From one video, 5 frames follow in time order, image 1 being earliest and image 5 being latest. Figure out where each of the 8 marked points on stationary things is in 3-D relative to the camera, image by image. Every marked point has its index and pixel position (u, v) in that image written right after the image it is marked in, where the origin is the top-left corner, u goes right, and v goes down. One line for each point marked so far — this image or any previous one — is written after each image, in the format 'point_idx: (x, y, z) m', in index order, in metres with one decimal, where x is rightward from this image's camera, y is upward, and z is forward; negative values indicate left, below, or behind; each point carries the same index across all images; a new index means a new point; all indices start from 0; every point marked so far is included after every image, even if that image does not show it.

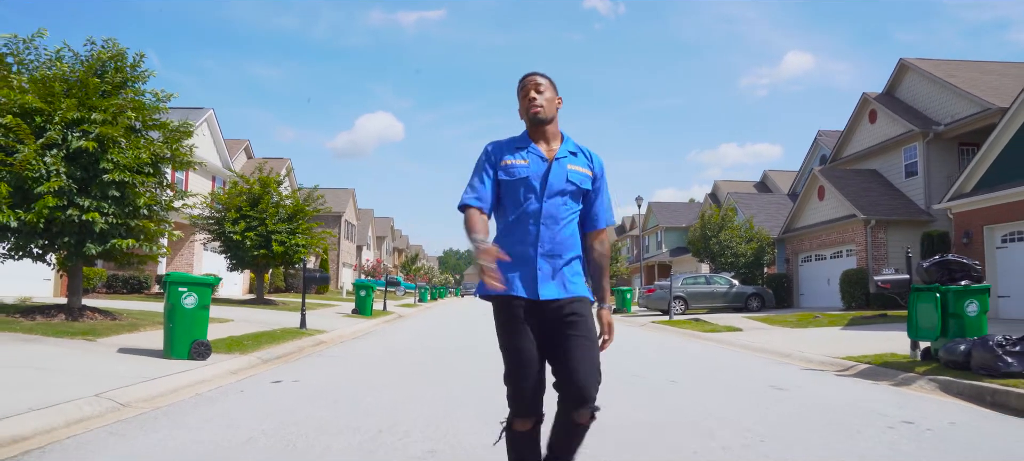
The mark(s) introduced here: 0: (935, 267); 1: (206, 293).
0: (+5.1, -0.5, +9.7) m
1: (-3.8, -0.8, +9.8) m
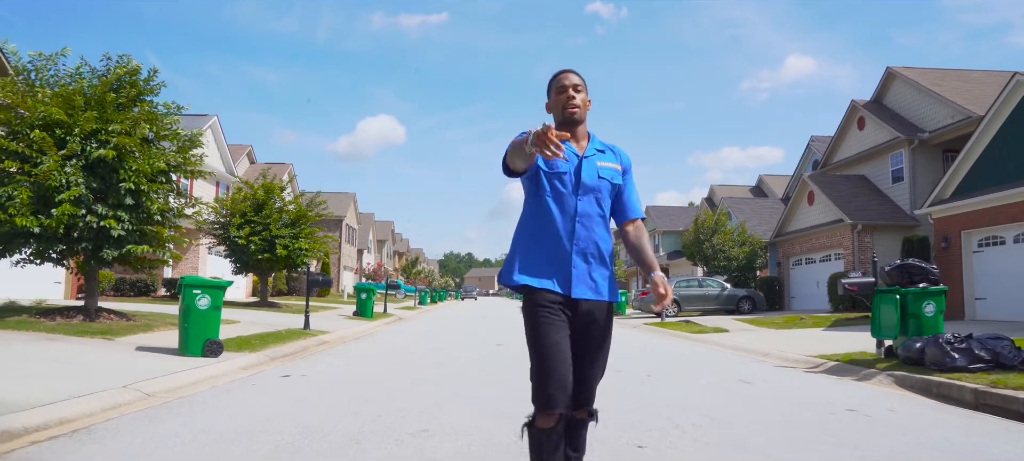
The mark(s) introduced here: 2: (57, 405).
0: (+5.0, -0.5, +10.4) m
1: (-3.9, -0.9, +10.5) m
2: (-3.5, -1.4, +6.1) m
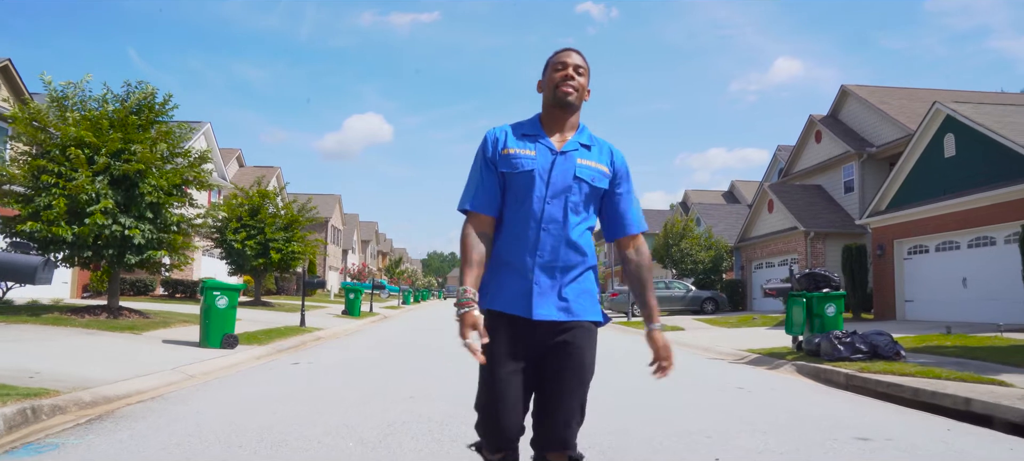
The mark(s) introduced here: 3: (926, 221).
0: (+4.6, -0.8, +12.4) m
1: (-4.3, -1.0, +12.4) m
2: (-3.8, -1.5, +8.0) m
3: (+10.4, +0.3, +20.0) m
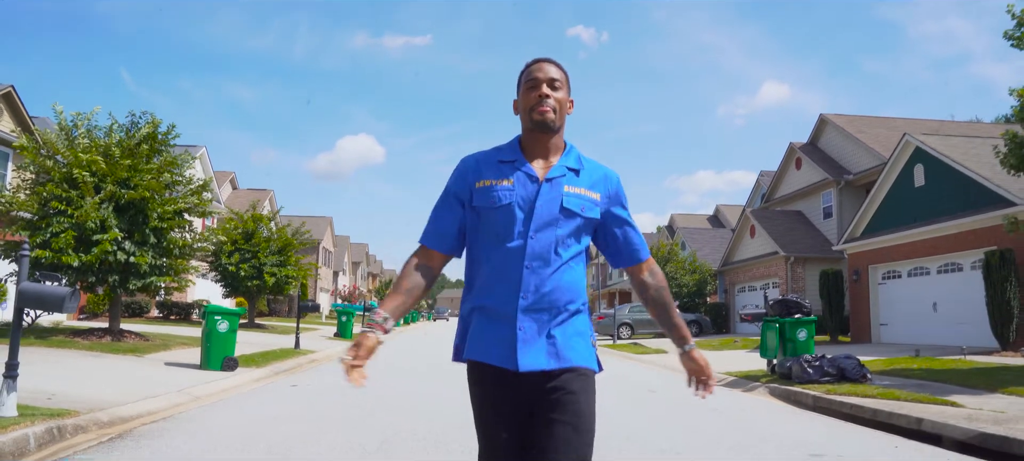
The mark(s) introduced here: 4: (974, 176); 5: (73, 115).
0: (+4.4, -1.2, +13.1) m
1: (-4.5, -1.5, +13.0) m
2: (-4.0, -1.9, +8.5) m
3: (+10.1, -0.4, +20.8) m
4: (+10.3, +1.2, +17.7) m
5: (-8.6, +2.3, +15.5) m
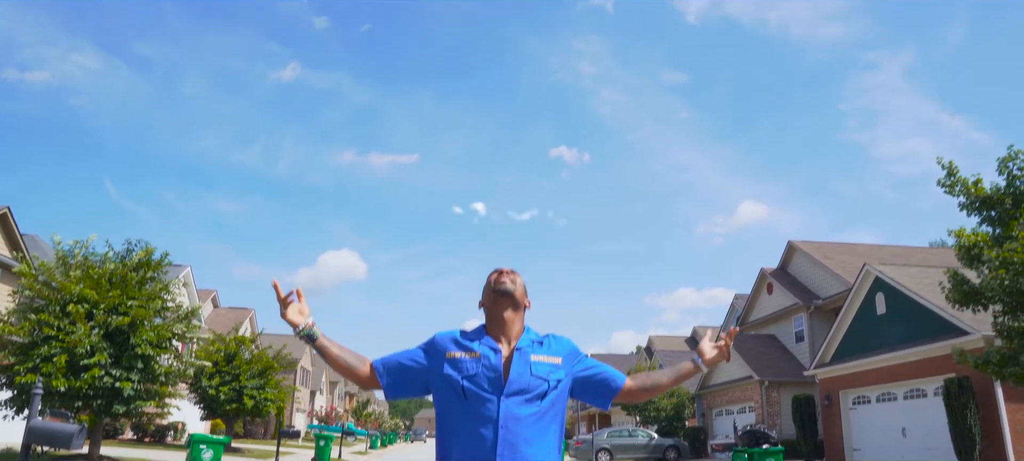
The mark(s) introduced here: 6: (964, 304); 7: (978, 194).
0: (+4.0, -3.5, +13.6) m
1: (-4.9, -3.6, +13.2) m
2: (-4.2, -3.4, +8.8) m
3: (+9.6, -3.9, +21.5) m
4: (+9.9, -1.8, +18.7) m
5: (-9.0, -0.3, +16.2) m
6: (+7.6, -1.2, +13.4) m
7: (+7.8, +0.6, +13.2) m
